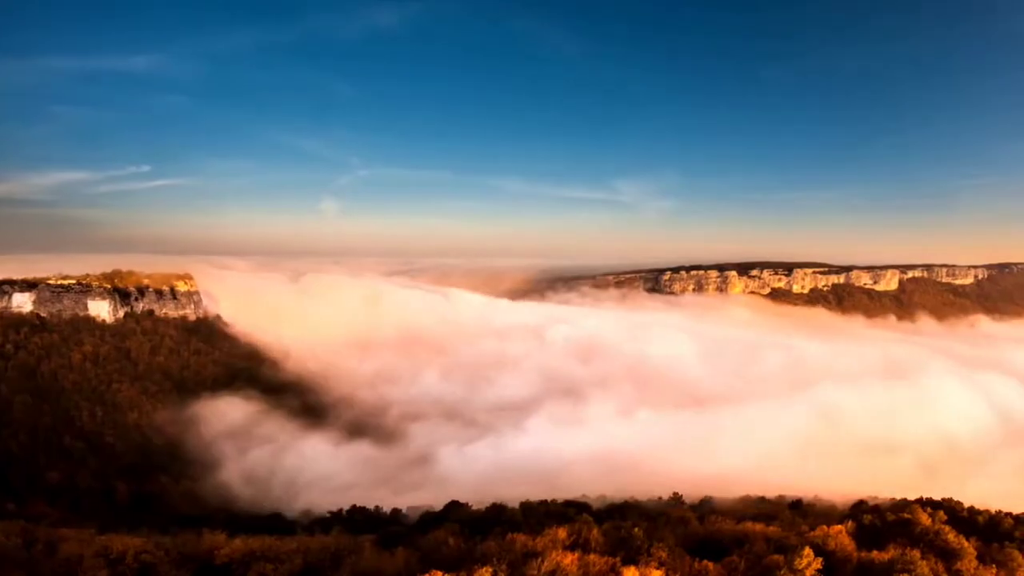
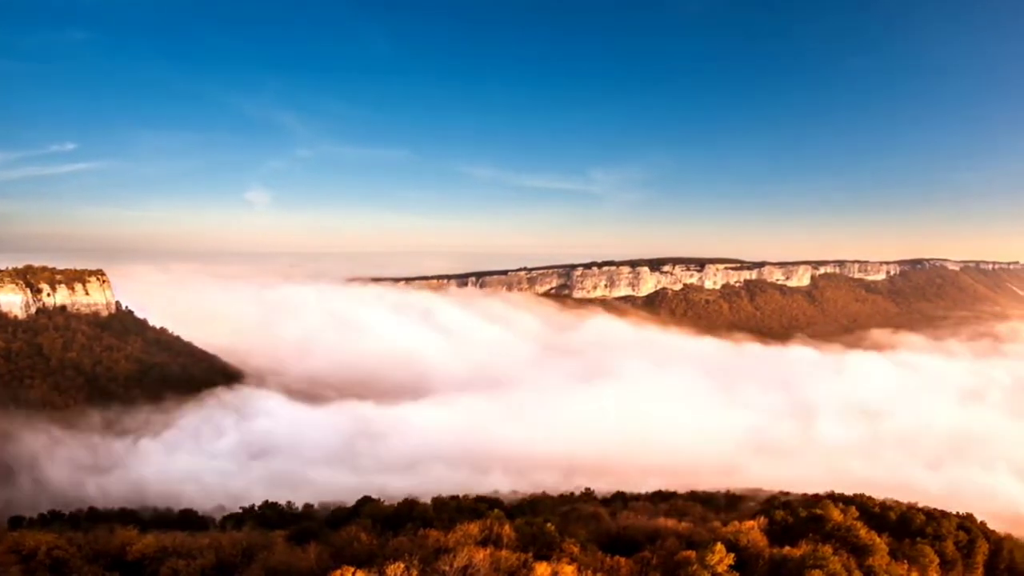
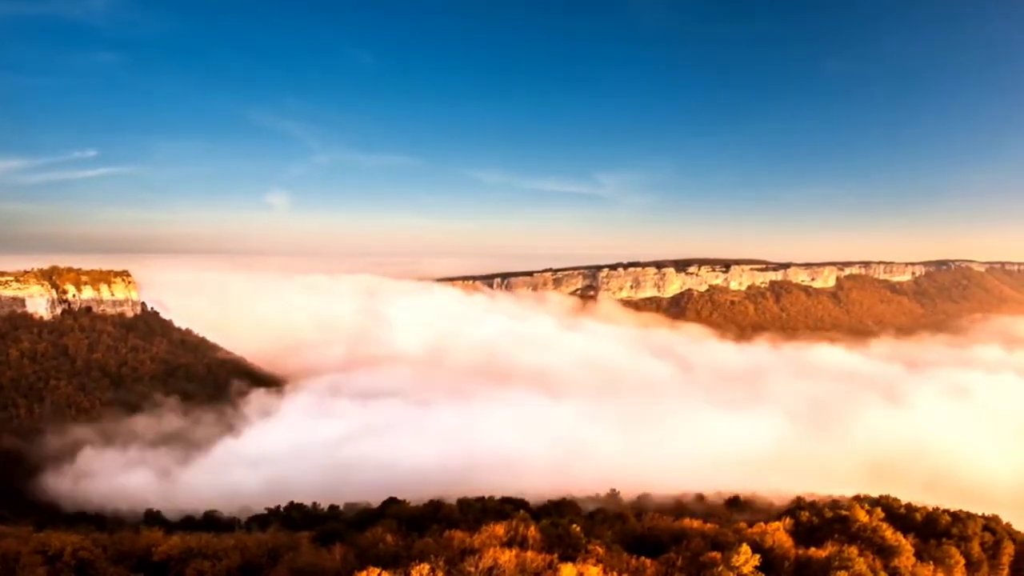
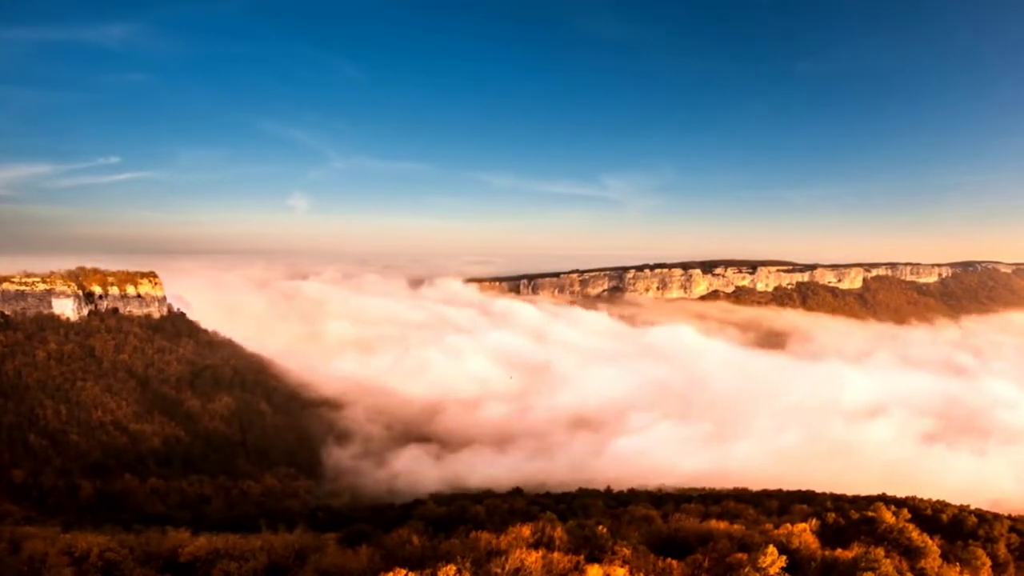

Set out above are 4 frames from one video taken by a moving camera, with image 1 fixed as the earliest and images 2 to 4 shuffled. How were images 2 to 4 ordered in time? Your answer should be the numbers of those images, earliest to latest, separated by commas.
4, 3, 2
